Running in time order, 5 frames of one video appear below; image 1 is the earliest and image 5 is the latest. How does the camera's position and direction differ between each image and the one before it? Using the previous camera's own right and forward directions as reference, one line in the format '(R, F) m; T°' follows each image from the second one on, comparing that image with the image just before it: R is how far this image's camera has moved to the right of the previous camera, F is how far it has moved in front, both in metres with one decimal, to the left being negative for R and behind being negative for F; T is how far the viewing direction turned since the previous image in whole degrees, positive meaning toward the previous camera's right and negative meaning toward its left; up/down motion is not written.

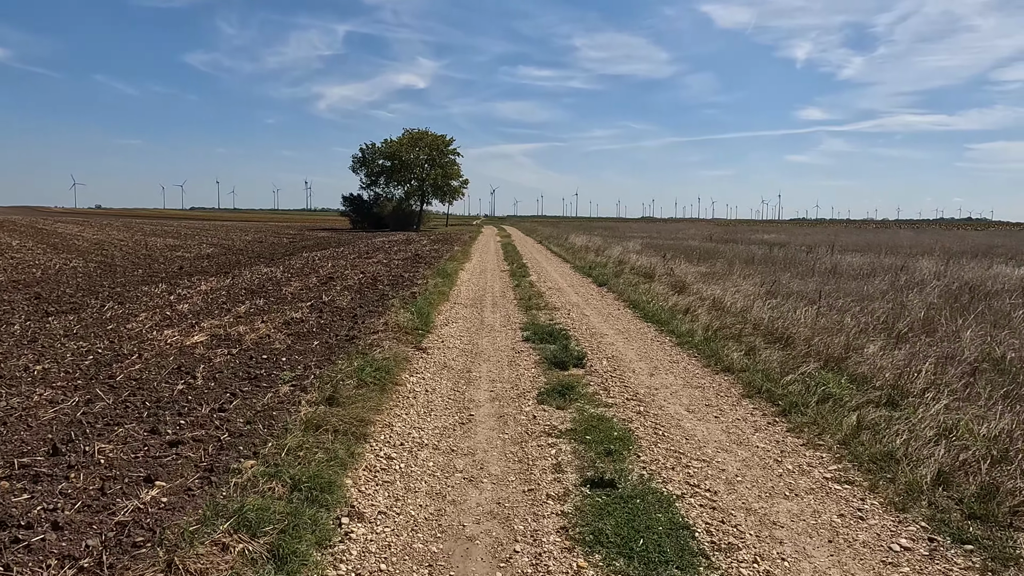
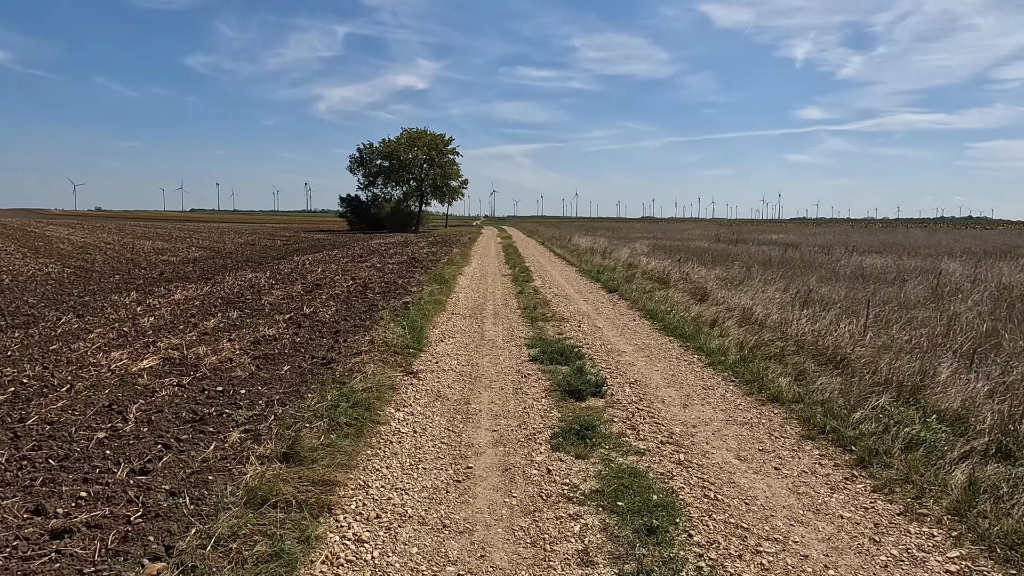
(-0.1, +1.4) m; 0°
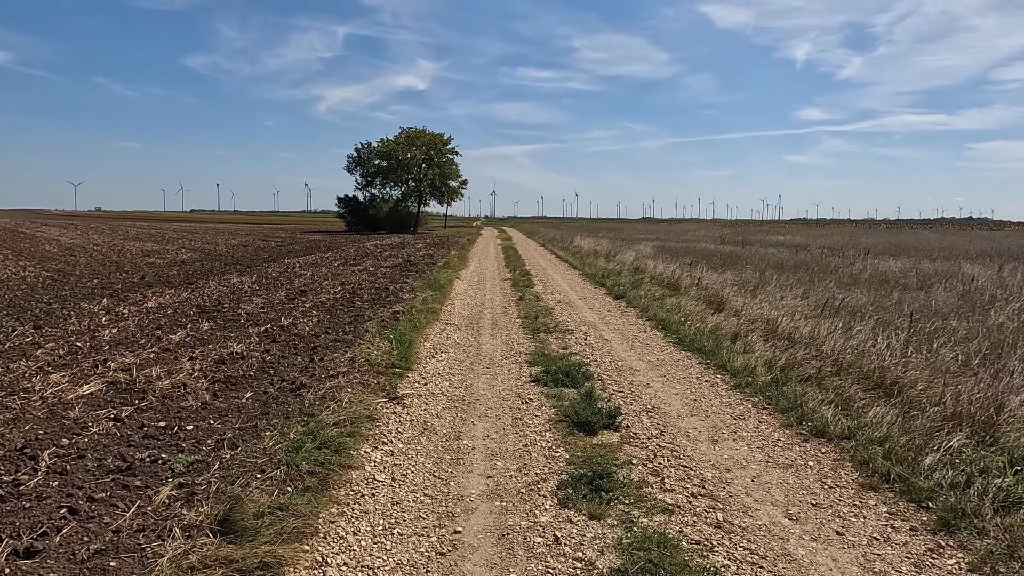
(0.0, +1.1) m; 0°
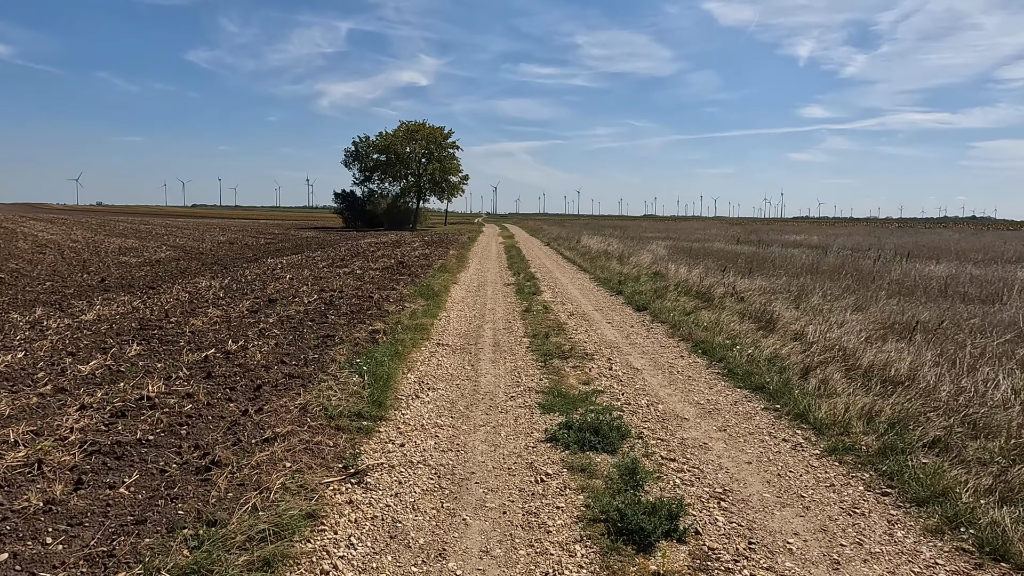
(-0.1, +2.2) m; 0°
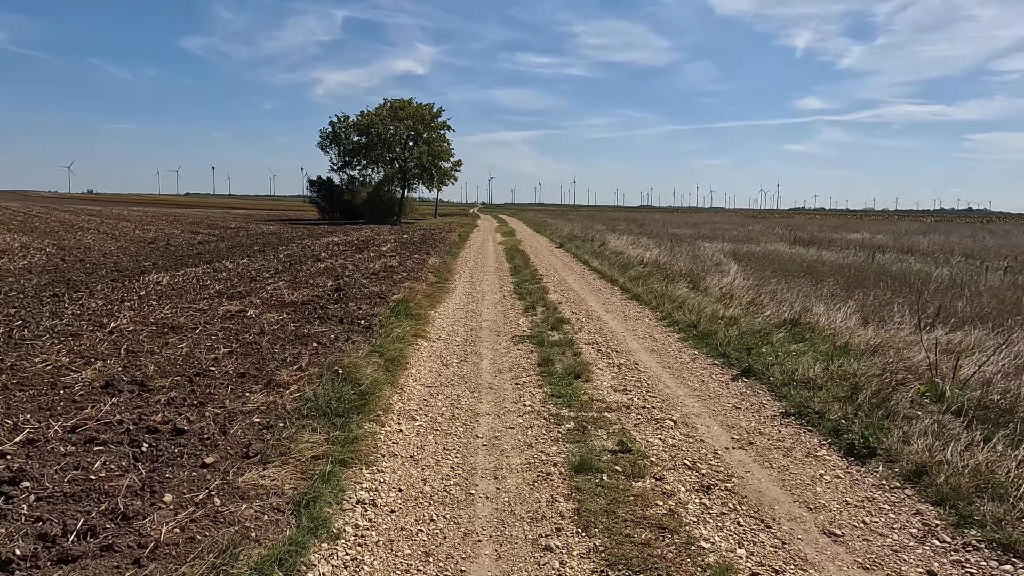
(-0.3, +8.3) m; 0°
